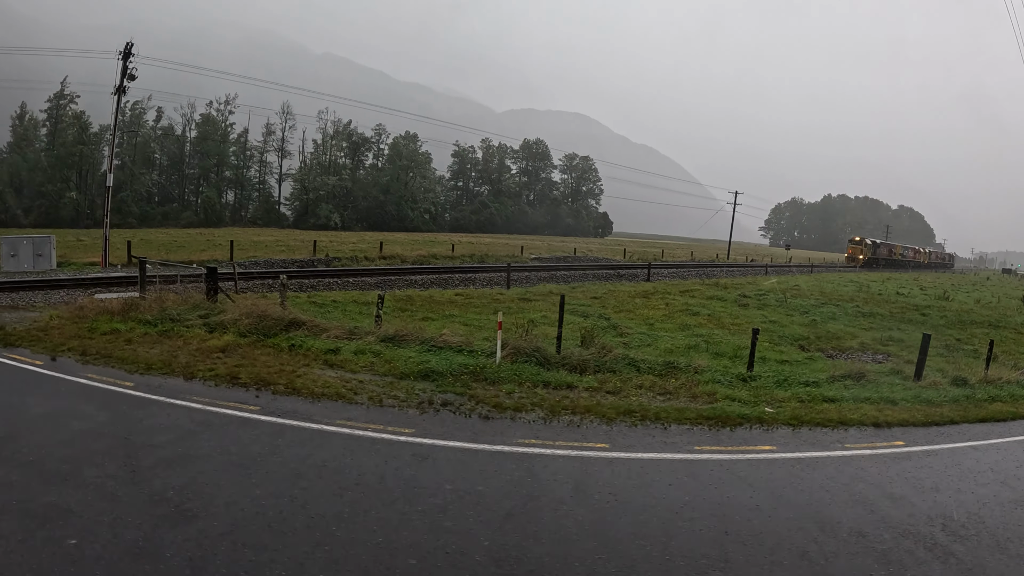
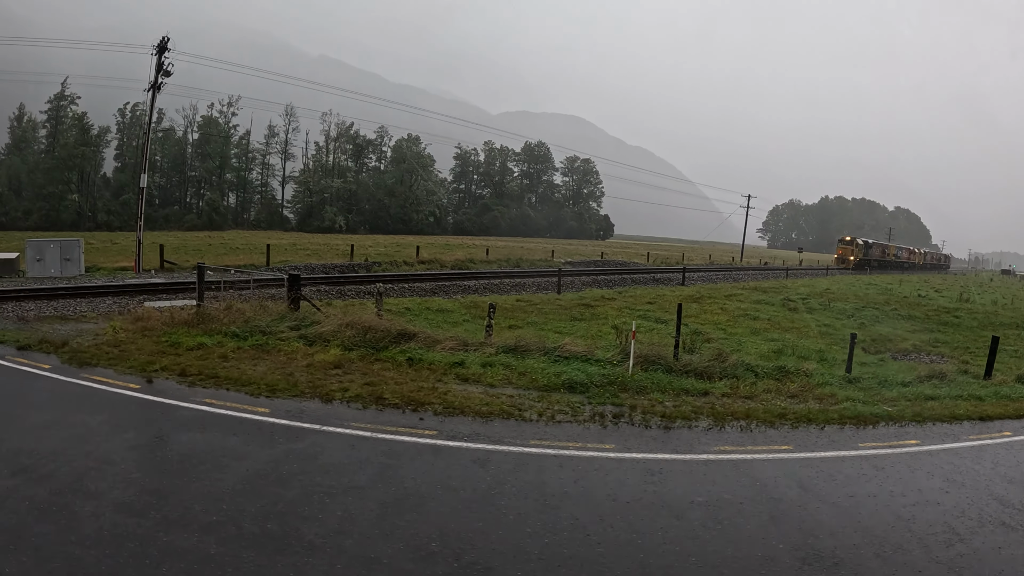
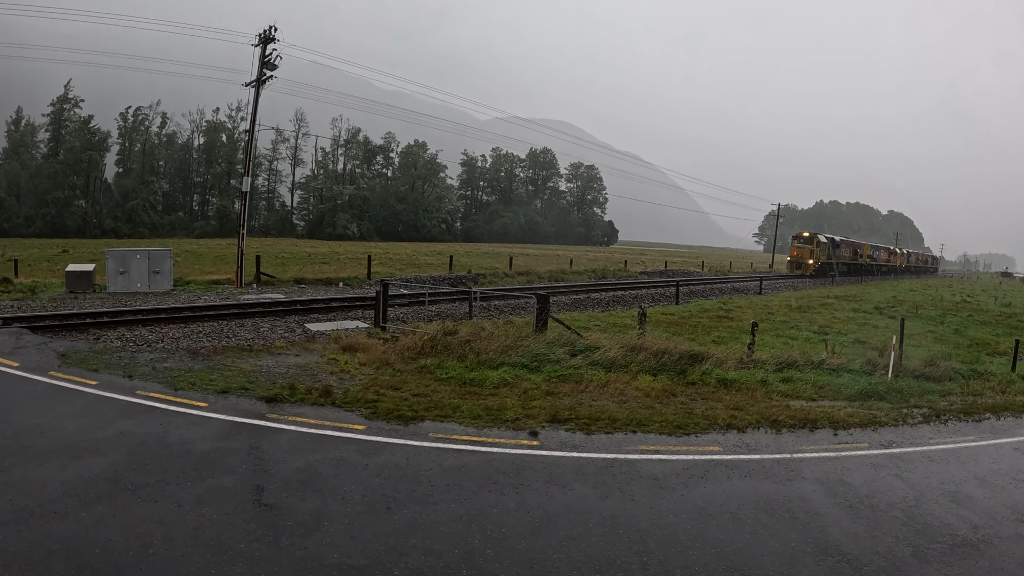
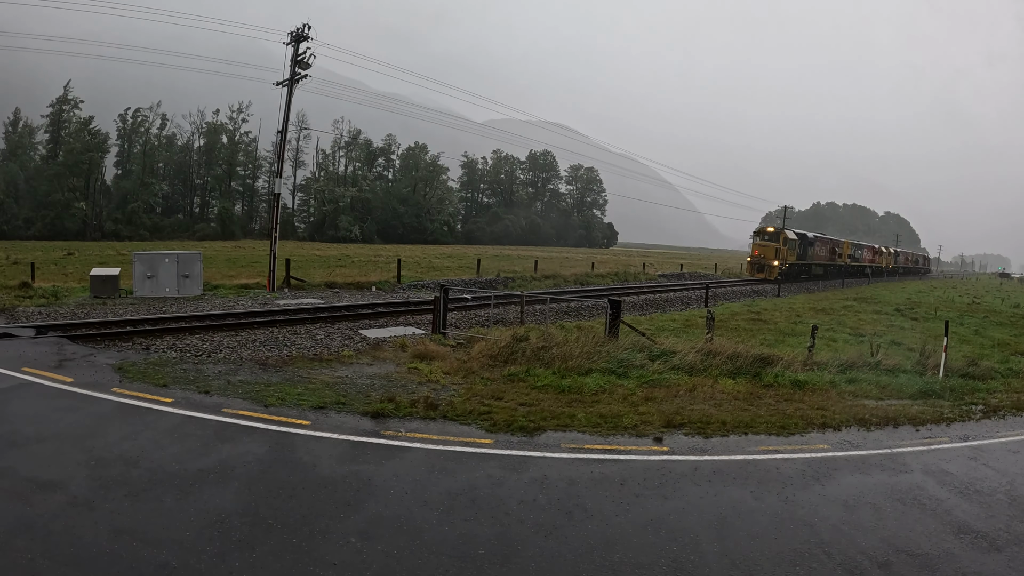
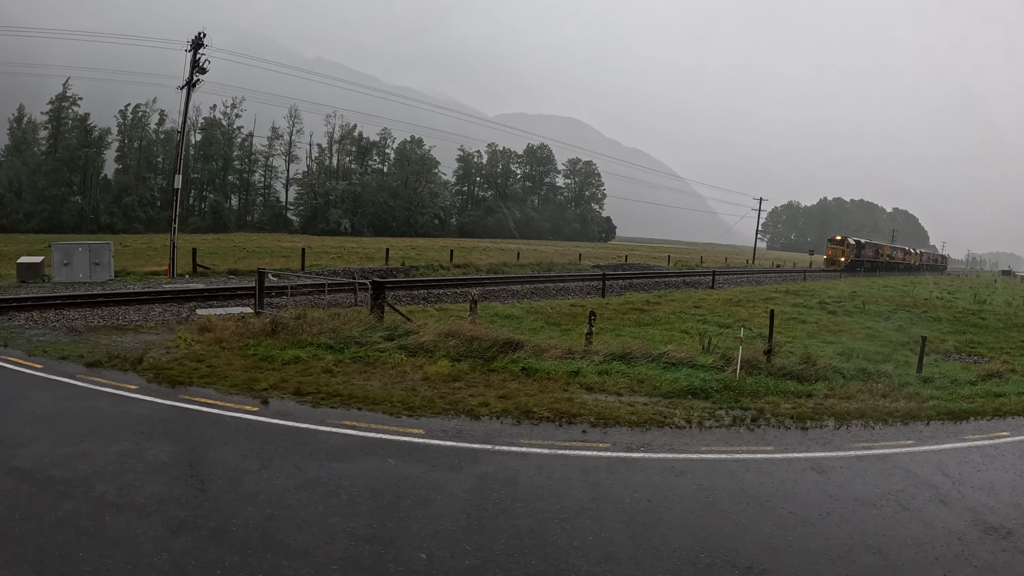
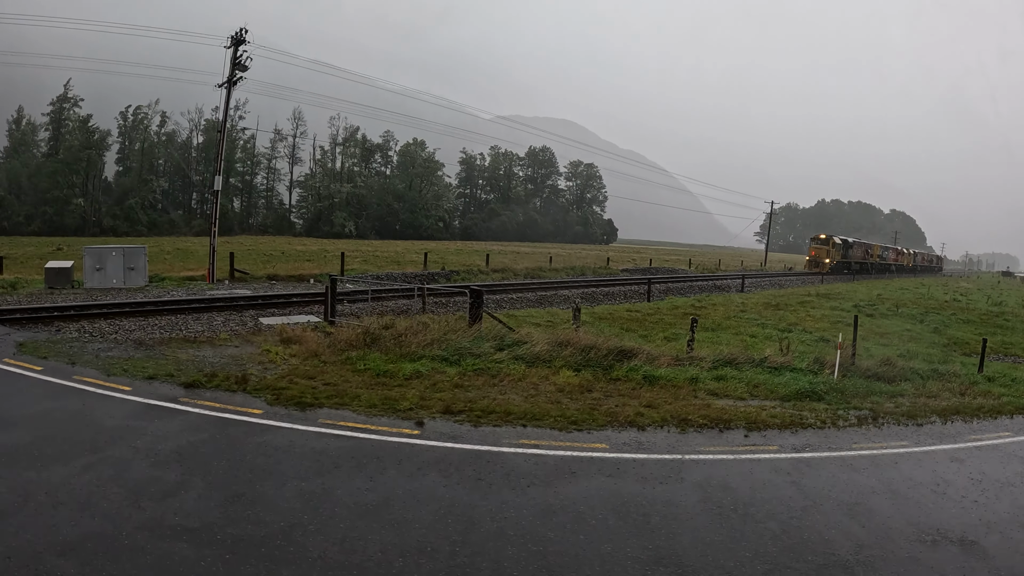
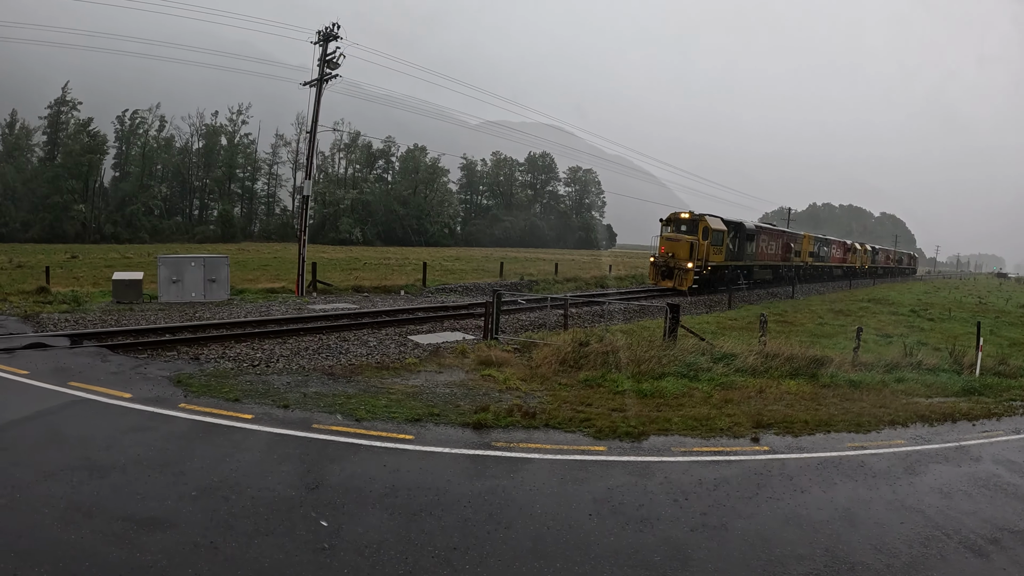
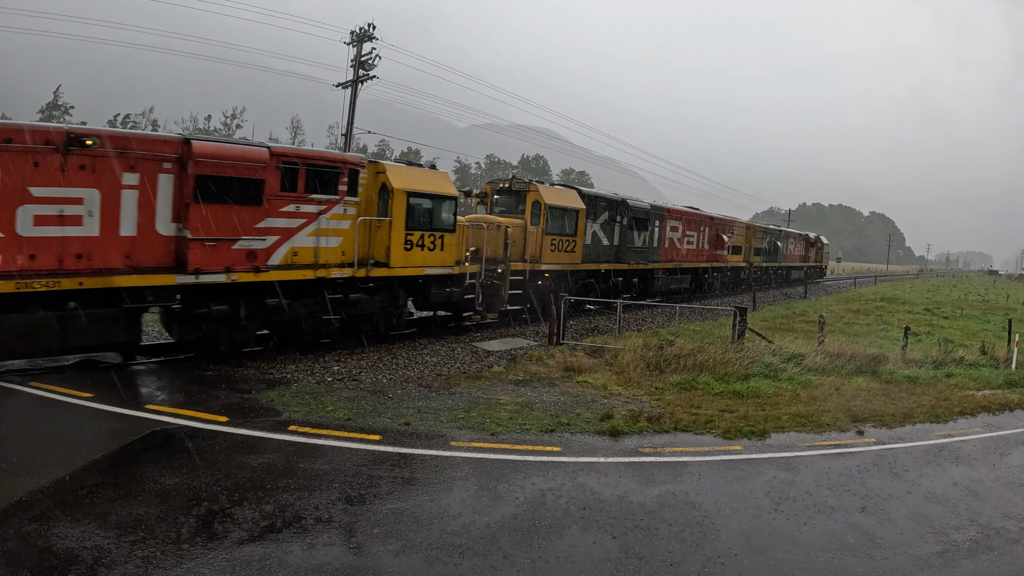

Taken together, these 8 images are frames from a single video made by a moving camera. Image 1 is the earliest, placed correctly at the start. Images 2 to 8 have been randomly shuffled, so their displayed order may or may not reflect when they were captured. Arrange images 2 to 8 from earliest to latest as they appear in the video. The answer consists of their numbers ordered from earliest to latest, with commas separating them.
2, 5, 6, 3, 4, 7, 8
